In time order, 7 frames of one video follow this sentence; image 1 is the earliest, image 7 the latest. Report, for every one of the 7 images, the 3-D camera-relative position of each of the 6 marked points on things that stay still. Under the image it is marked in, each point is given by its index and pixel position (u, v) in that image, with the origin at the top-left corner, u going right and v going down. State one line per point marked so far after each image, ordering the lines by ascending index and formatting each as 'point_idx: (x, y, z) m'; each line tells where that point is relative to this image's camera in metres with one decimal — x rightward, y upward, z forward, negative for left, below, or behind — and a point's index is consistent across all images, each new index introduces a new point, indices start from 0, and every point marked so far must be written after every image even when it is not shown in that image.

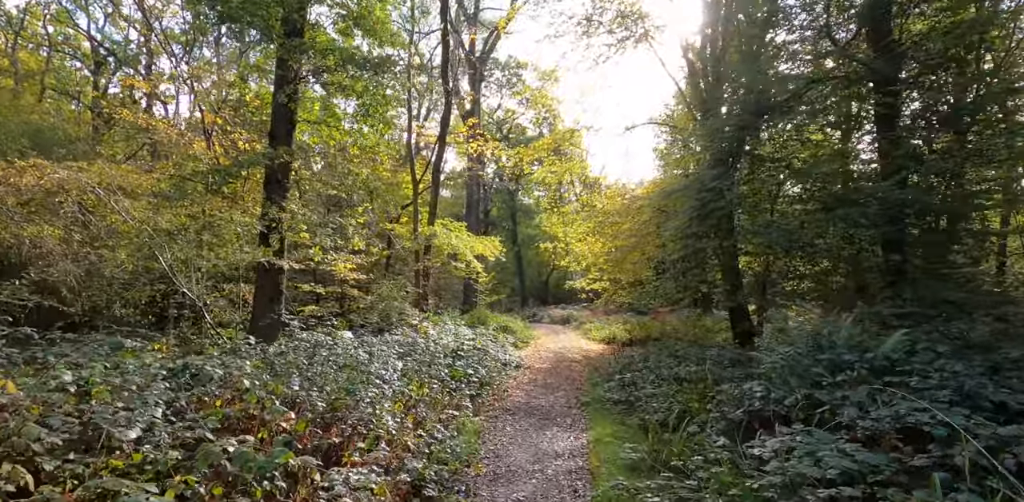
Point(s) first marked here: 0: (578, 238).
0: (+2.3, +0.5, +19.7) m
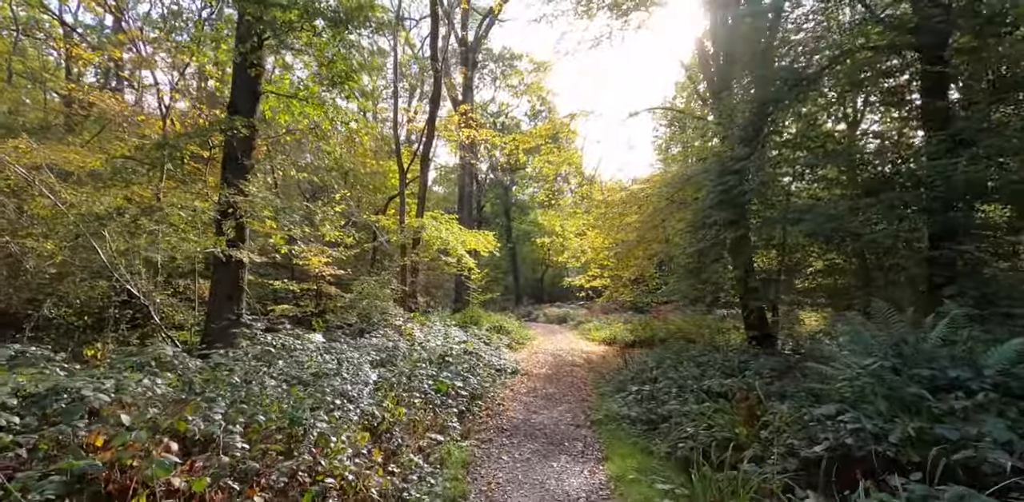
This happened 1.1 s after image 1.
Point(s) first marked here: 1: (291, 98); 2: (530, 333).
0: (+2.1, +0.6, +18.6) m
1: (-3.4, +2.3, +8.4) m
2: (+0.6, -2.8, +18.6) m
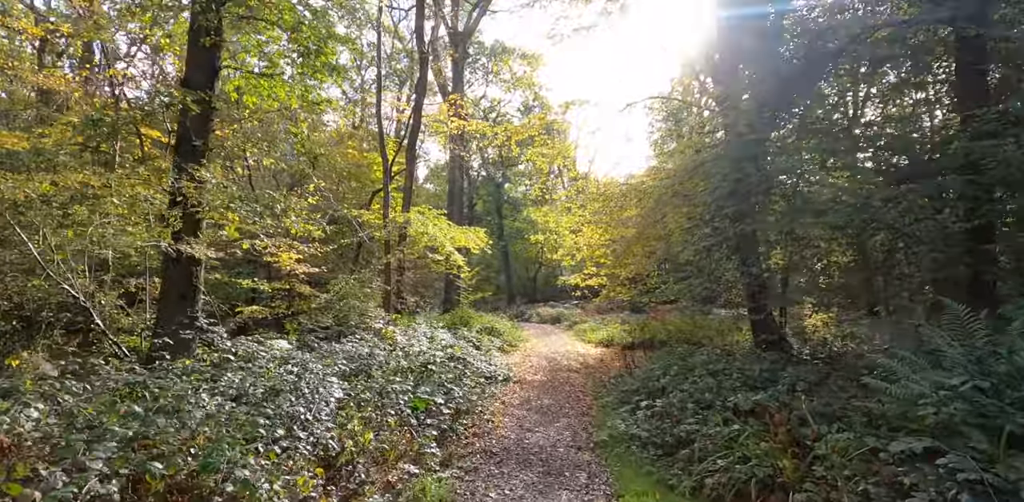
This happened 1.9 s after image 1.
0: (+1.8, +0.7, +17.8) m
1: (-3.6, +2.4, +7.5) m
2: (+0.4, -2.7, +17.8) m
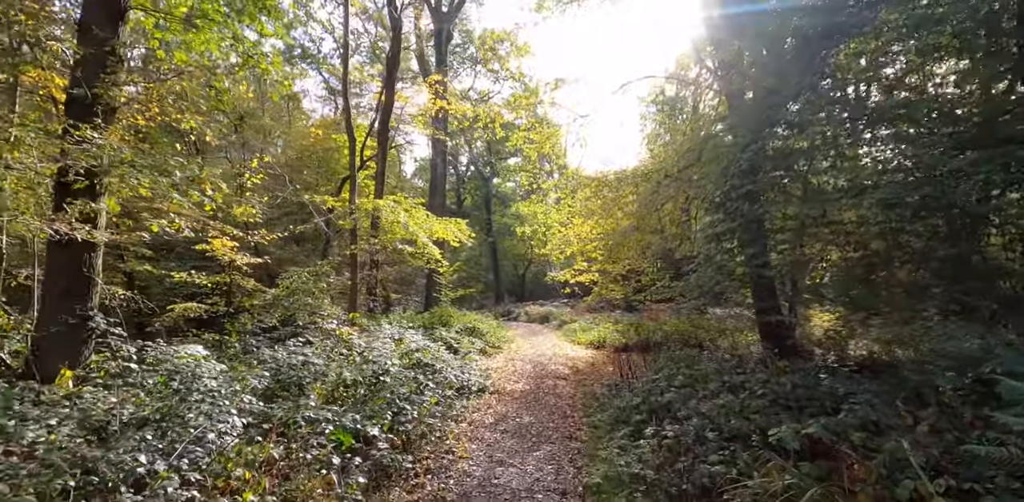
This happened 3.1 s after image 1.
0: (+1.4, +0.9, +16.5) m
1: (-3.8, +2.6, +6.2) m
2: (-0.1, -2.5, +16.5) m
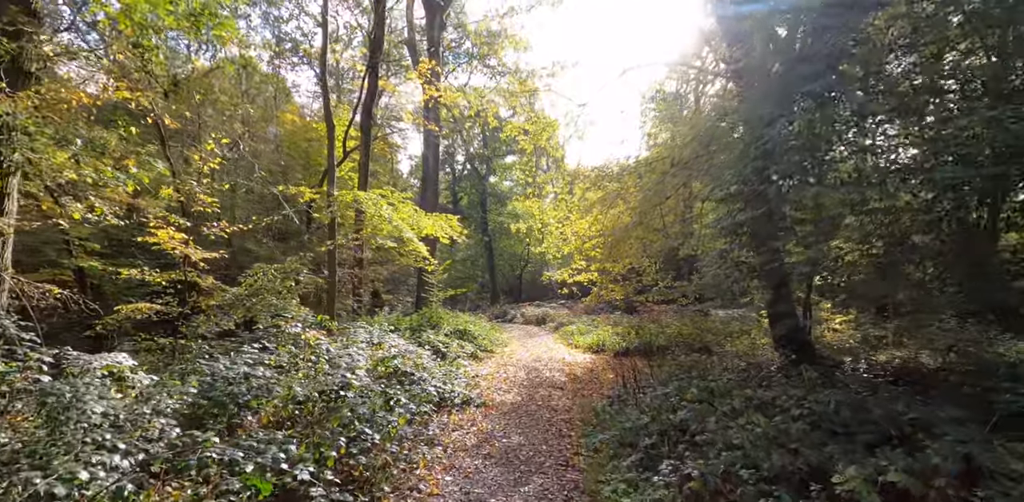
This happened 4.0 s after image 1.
0: (+1.2, +0.9, +15.7) m
1: (-4.0, +2.7, +5.3) m
2: (-0.3, -2.4, +15.7) m
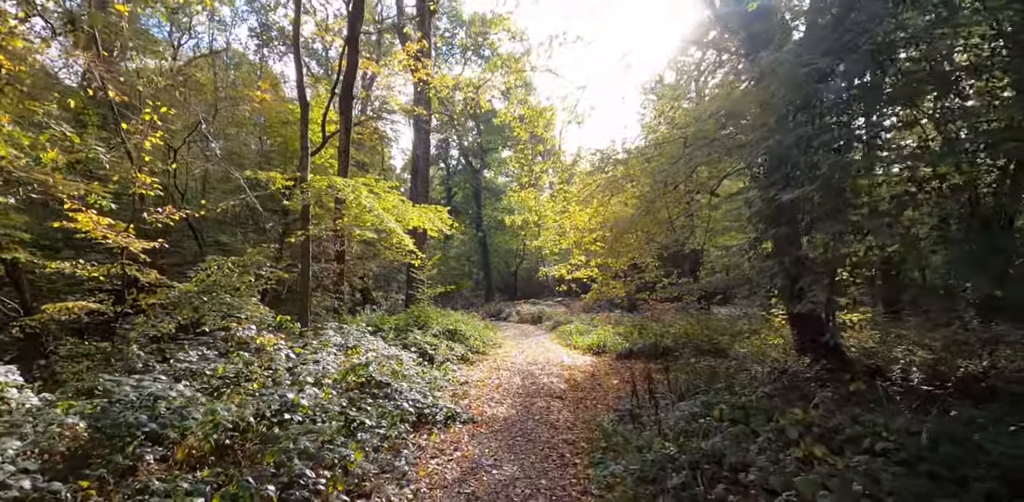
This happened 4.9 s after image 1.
0: (+1.1, +1.1, +14.7) m
1: (-4.0, +2.8, +4.3) m
2: (-0.4, -2.3, +14.7) m
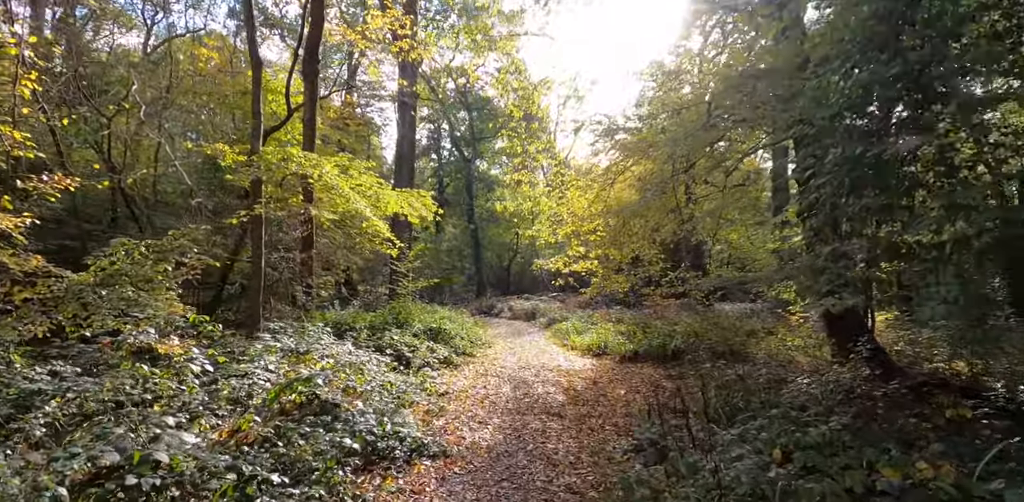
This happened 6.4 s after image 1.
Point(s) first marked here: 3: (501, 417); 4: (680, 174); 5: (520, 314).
0: (+0.9, +1.3, +13.4) m
1: (-4.1, +2.9, +2.8) m
2: (-0.7, -2.0, +13.4) m
3: (-0.1, -1.7, +5.7) m
4: (+2.3, +1.1, +7.5) m
5: (+0.2, -2.0, +18.0) m
